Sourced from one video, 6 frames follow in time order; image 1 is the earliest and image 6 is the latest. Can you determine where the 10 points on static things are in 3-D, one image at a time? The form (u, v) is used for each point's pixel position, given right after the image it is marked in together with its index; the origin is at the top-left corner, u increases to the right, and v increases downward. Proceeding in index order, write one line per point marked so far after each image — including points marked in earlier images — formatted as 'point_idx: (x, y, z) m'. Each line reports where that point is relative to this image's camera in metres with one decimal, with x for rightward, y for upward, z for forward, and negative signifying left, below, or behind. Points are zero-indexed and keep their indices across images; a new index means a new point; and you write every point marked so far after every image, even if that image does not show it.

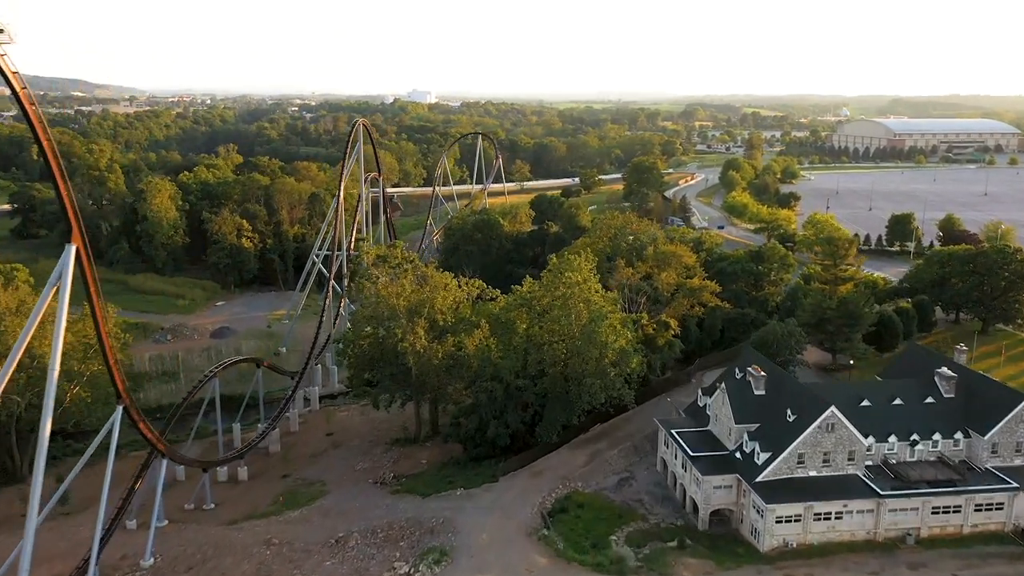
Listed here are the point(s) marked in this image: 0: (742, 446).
0: (+5.5, -3.8, +19.5) m
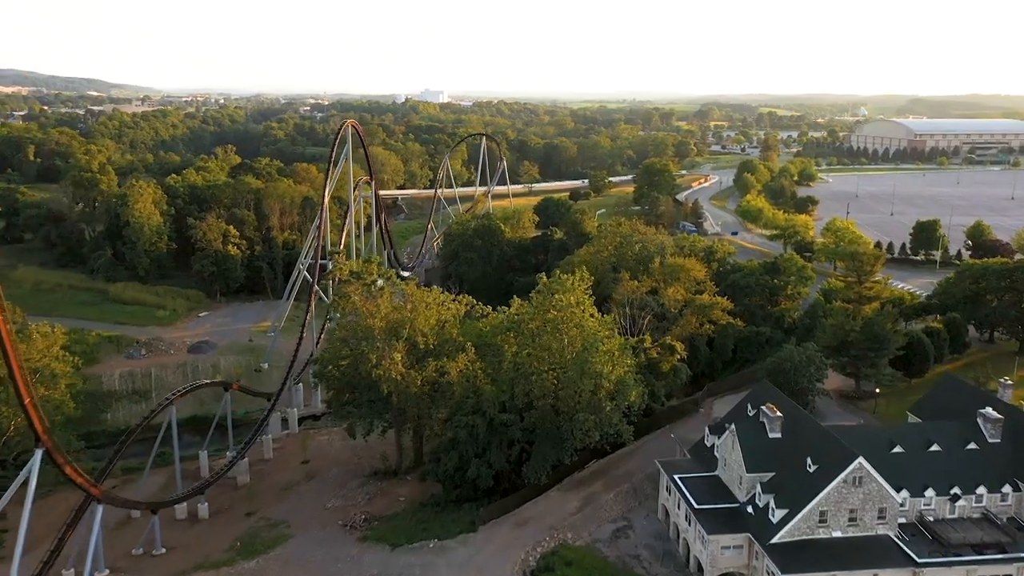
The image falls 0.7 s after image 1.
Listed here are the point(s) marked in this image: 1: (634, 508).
0: (+5.1, -4.4, +17.0) m
1: (+3.0, -5.4, +19.8) m
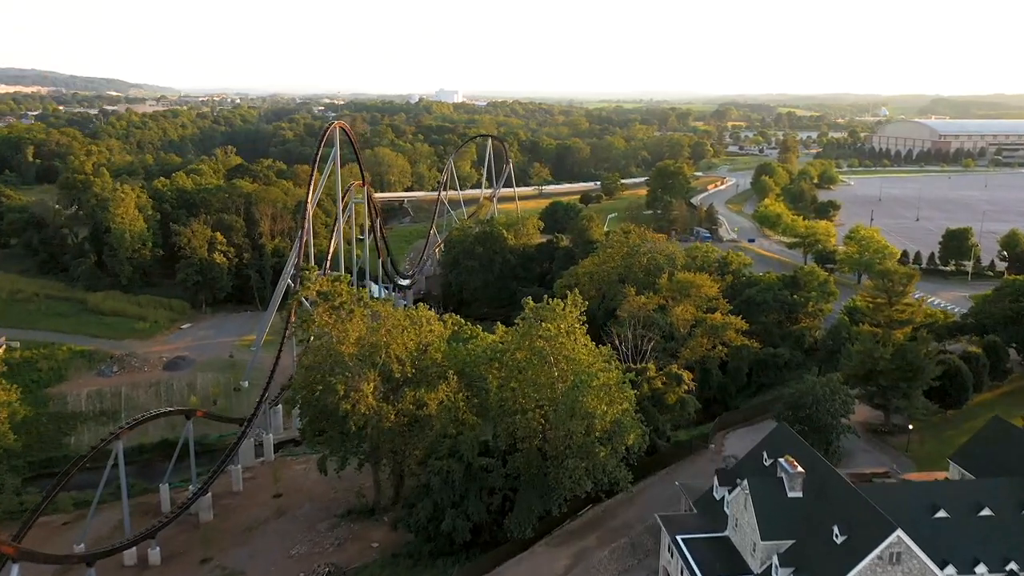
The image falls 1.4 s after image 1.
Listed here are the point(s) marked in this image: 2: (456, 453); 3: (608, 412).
0: (+4.6, -5.0, +14.4) m
1: (+2.5, -6.0, +17.3) m
2: (-1.3, -3.7, +18.2) m
3: (+2.1, -2.7, +17.7) m
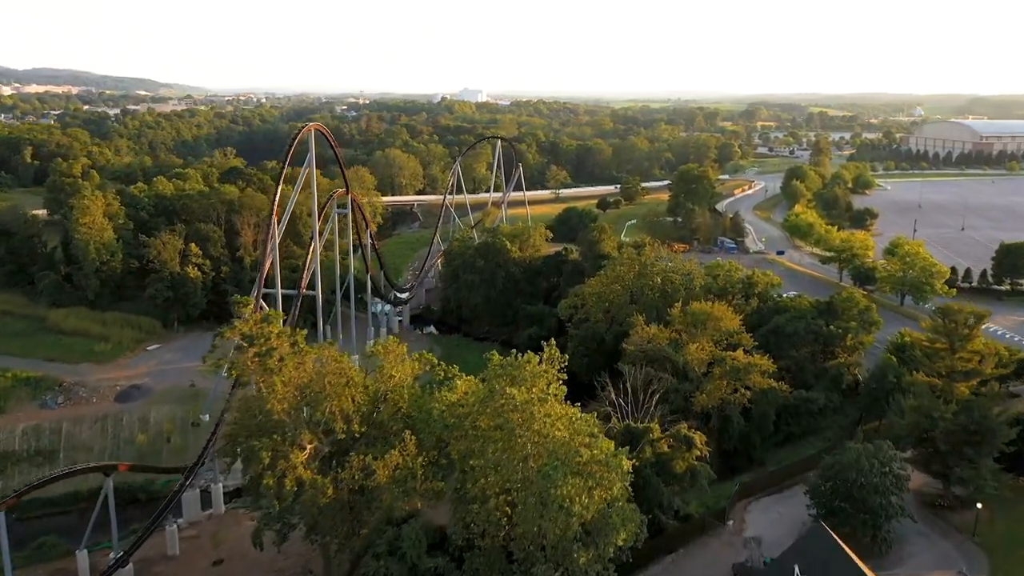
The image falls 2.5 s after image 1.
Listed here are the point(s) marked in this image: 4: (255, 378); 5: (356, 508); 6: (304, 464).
0: (+3.7, -5.9, +10.3) m
1: (+1.8, -6.9, +13.3) m
2: (-2.0, -4.6, +14.3) m
3: (+1.3, -3.6, +13.7) m
4: (-5.4, -1.9, +16.9) m
5: (-3.3, -4.6, +17.1) m
6: (-4.3, -3.5, +16.5) m
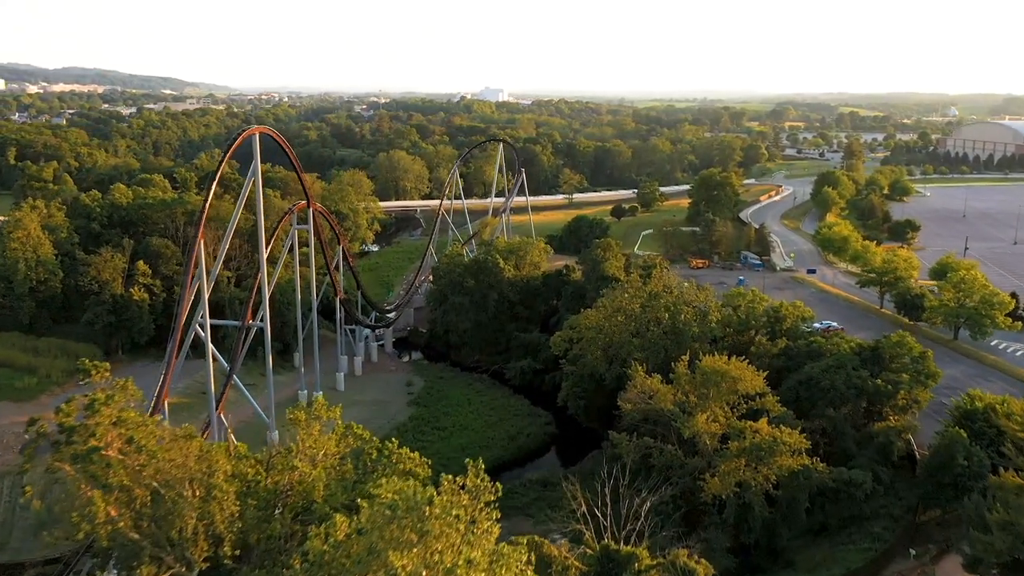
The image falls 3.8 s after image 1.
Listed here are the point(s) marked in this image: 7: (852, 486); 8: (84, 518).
0: (+2.4, -7.1, +5.3) m
1: (+0.5, -8.0, +8.3) m
2: (-3.2, -5.7, +9.5) m
3: (+0.1, -4.7, +8.8) m
4: (-6.4, -3.0, +12.2) m
5: (-4.4, -5.7, +12.4) m
6: (-5.4, -4.6, +11.8) m
7: (+7.7, -4.5, +18.3) m
8: (-6.1, -3.3, +11.7) m
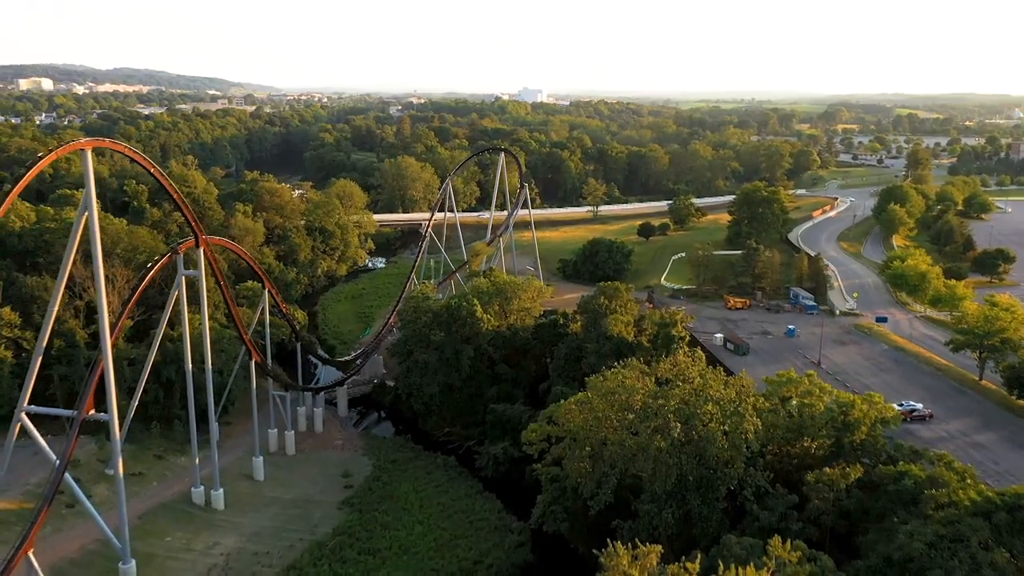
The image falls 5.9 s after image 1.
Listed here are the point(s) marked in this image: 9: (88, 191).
0: (-0.1, -9.1, -3.1) m
1: (-1.9, -10.0, 0.0) m
2: (-5.5, -7.6, +1.3) m
3: (-2.2, -6.7, +0.5) m
4: (-8.5, -4.8, +4.2) m
5: (-6.5, -7.6, +4.3) m
6: (-7.5, -6.5, +3.8) m
7: (+5.9, -6.5, +9.6) m
8: (-8.2, -5.1, +3.7) m
9: (-9.5, +2.1, +18.3) m
